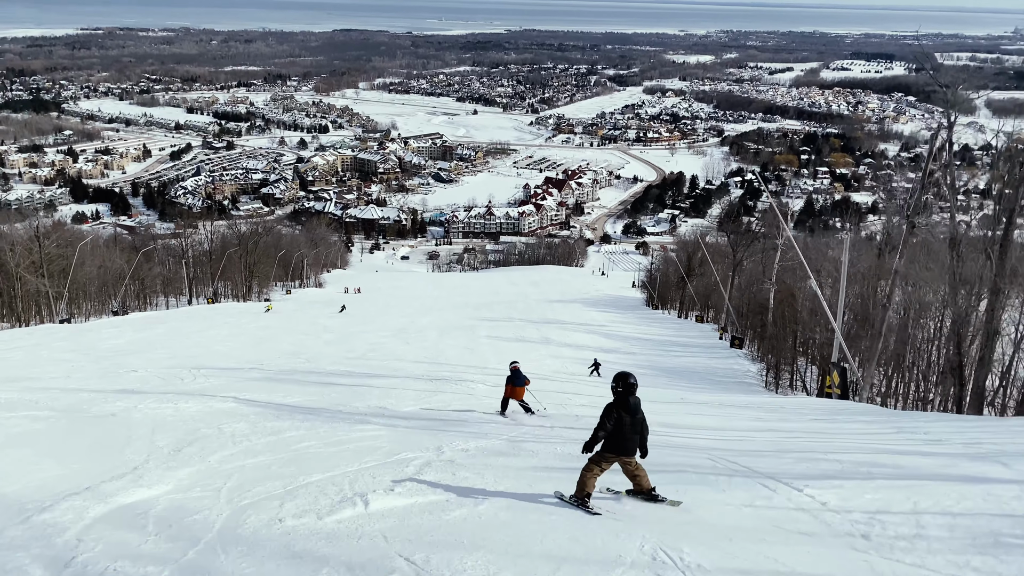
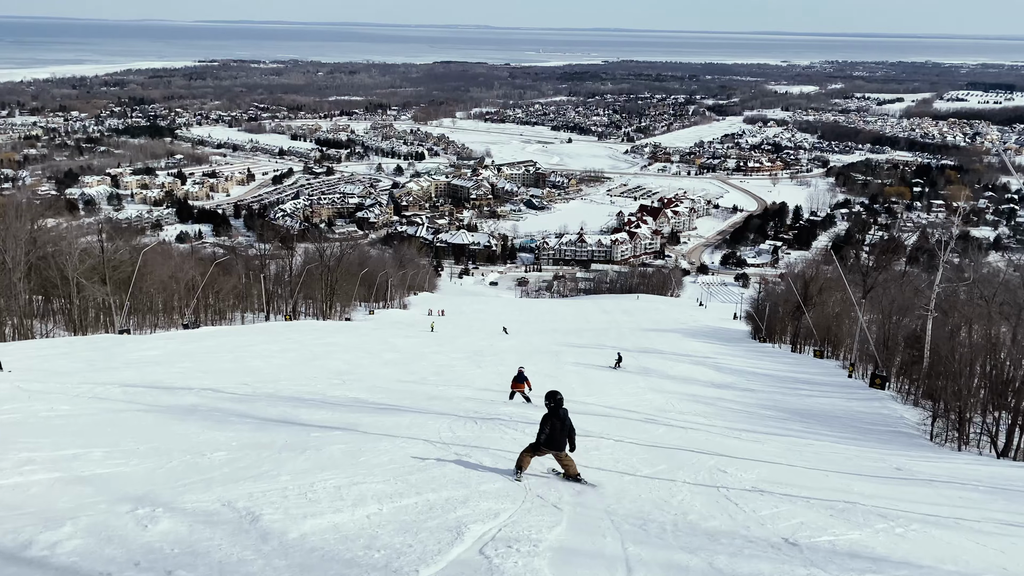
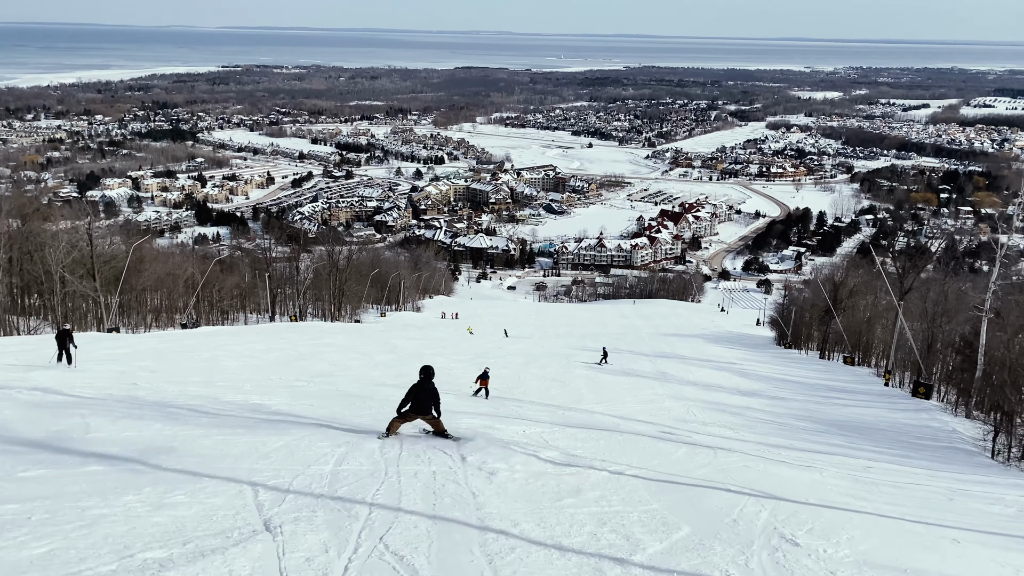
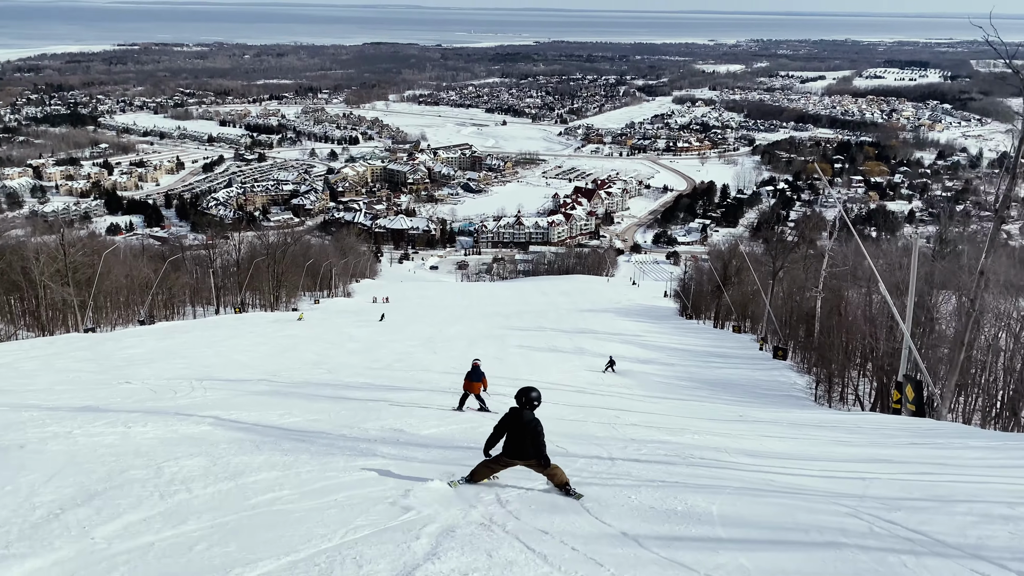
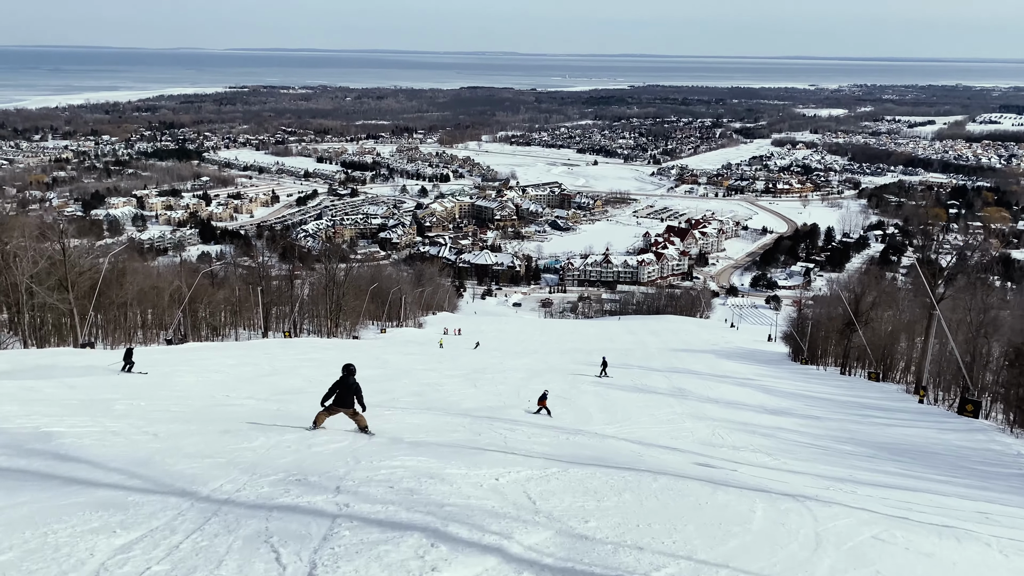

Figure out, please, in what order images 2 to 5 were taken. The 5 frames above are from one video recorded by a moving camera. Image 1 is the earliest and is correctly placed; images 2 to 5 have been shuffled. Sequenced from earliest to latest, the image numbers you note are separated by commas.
4, 2, 3, 5
